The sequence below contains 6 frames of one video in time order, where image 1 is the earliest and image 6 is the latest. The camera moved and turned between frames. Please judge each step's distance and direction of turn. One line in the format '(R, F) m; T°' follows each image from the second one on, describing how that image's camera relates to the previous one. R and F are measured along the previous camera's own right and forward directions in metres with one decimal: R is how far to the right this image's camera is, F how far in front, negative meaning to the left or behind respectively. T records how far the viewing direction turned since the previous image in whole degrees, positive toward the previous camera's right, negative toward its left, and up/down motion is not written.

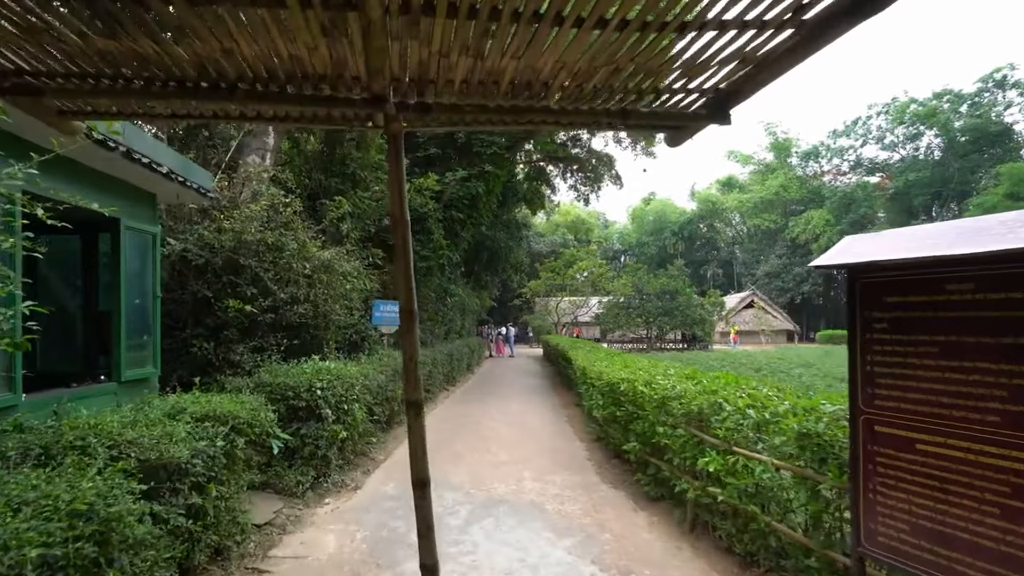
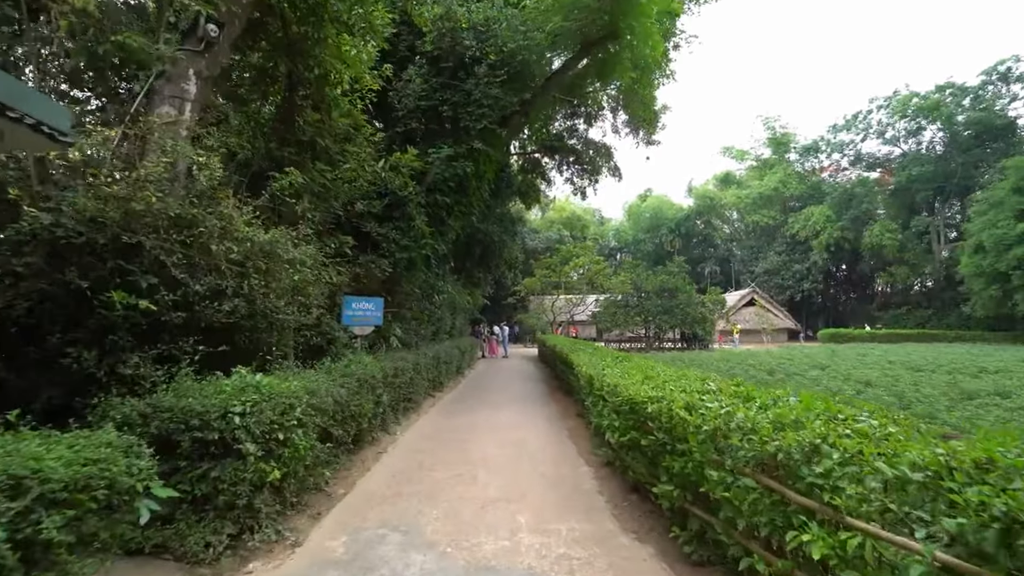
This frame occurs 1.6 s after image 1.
(0.0, +1.4) m; +1°
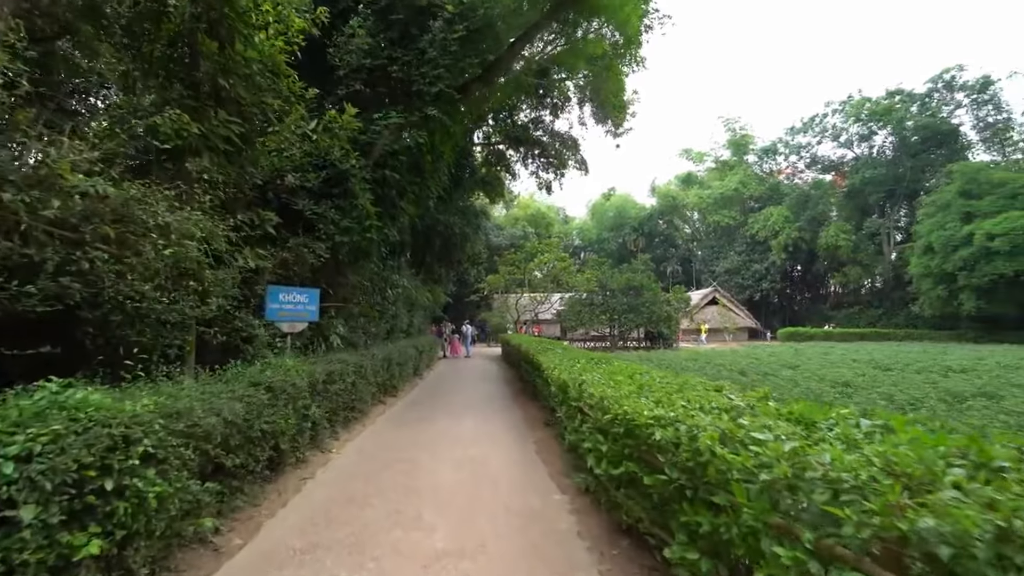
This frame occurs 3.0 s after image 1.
(+0.1, +1.3) m; +4°
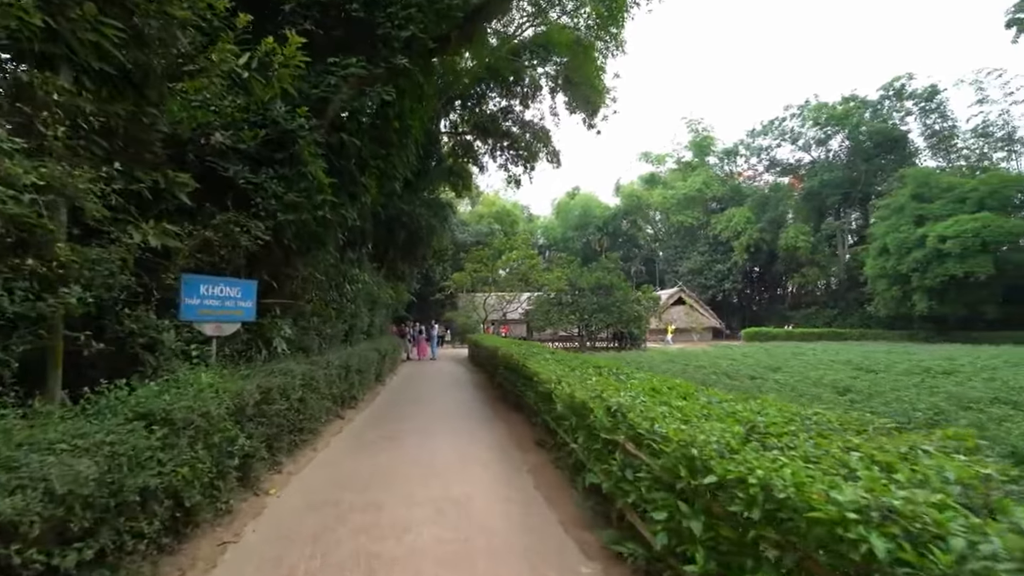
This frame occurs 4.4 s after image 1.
(-0.4, +1.5) m; +5°
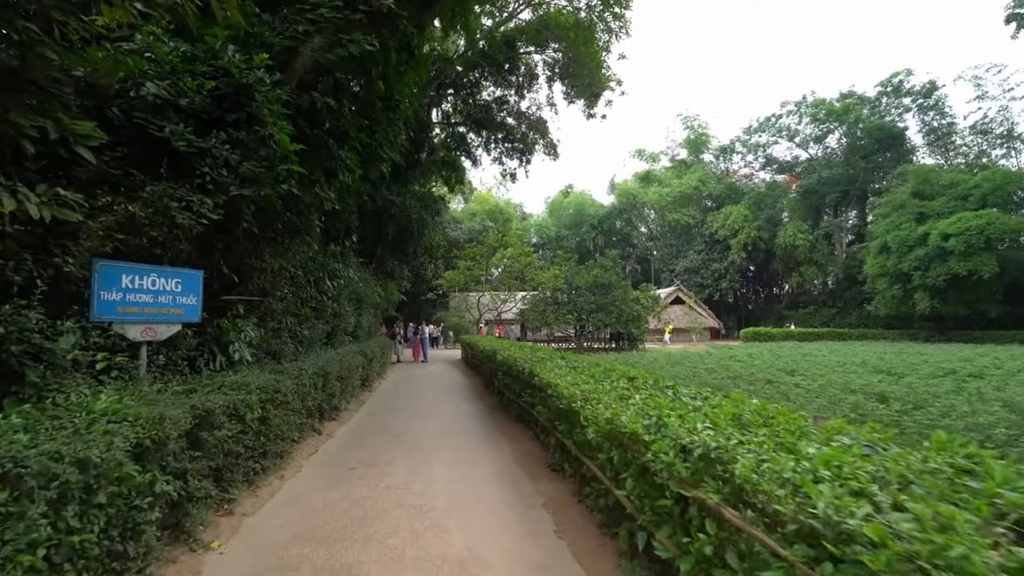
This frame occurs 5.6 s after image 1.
(-0.2, +1.3) m; +1°
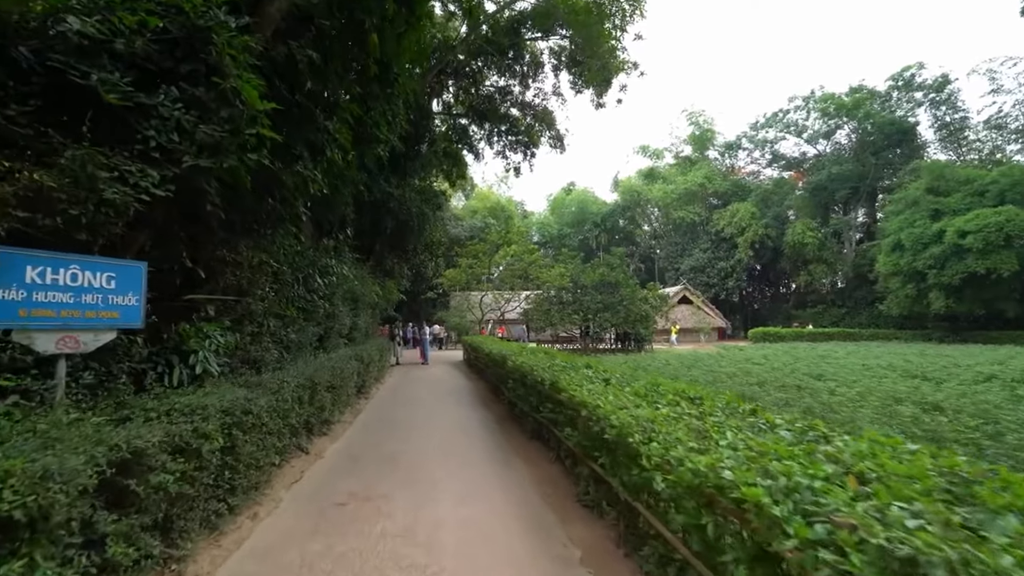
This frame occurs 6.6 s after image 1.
(-0.2, +1.1) m; 0°
